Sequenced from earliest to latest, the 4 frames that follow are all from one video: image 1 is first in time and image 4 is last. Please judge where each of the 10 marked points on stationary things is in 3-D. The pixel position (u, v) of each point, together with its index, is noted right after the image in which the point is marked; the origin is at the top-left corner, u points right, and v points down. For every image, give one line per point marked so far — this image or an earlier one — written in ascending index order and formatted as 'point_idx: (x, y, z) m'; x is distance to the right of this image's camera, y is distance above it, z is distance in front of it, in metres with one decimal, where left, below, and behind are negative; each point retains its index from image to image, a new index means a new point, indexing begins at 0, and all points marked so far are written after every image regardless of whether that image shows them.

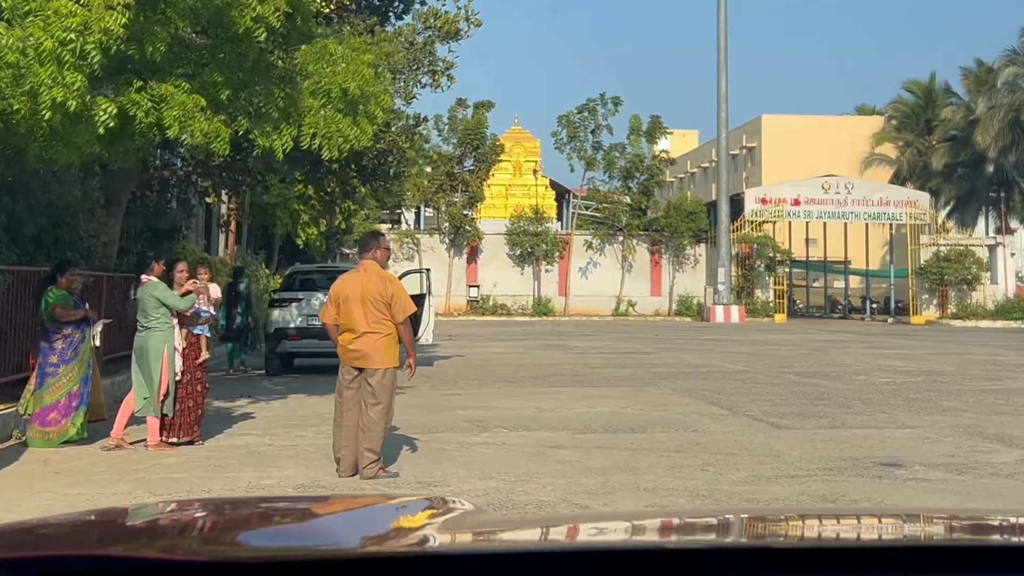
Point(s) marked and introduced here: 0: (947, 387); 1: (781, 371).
0: (+4.1, -0.9, +13.8) m
1: (+3.0, -0.9, +16.4) m
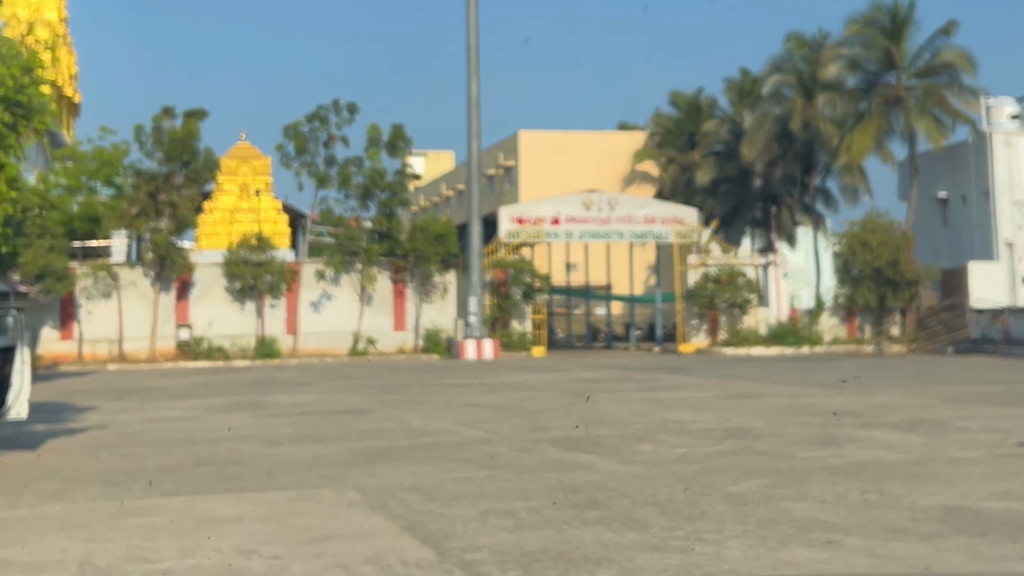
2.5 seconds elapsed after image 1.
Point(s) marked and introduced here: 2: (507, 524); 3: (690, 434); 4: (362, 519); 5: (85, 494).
0: (+1.7, -1.1, +9.3) m
1: (+0.2, -1.2, +11.6) m
2: (0.0, -1.1, +6.9) m
3: (+1.4, -1.1, +11.4) m
4: (-0.7, -1.1, +7.2) m
5: (-2.6, -1.2, +8.8) m
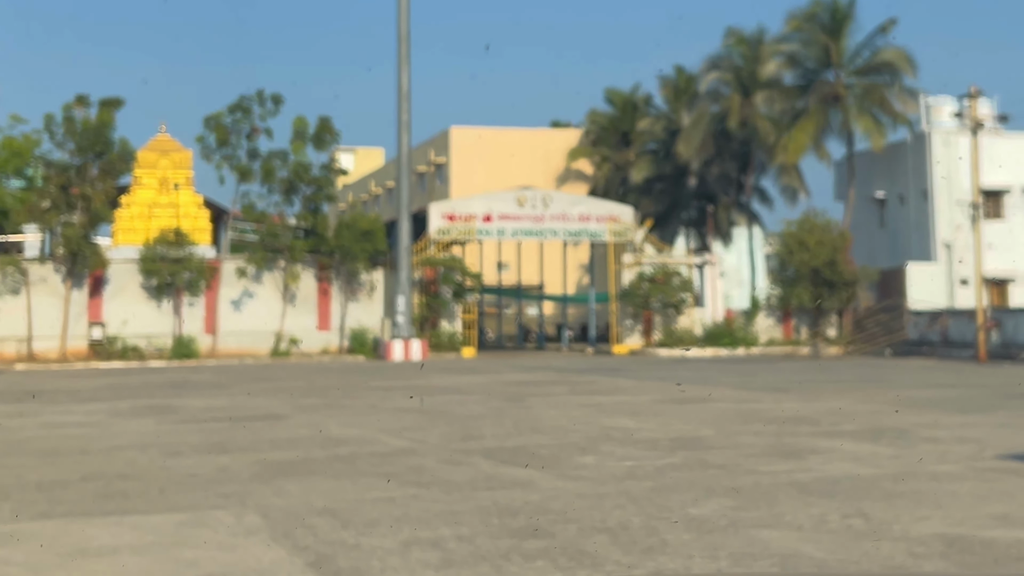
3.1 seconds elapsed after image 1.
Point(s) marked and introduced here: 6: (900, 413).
0: (+1.3, -1.1, +8.2) m
1: (-0.4, -1.2, +10.5) m
2: (-0.3, -1.1, +5.8) m
3: (+0.9, -1.1, +10.4) m
4: (-1.0, -1.1, +6.1) m
5: (-3.0, -1.2, +7.6) m
6: (+3.5, -1.1, +13.3) m
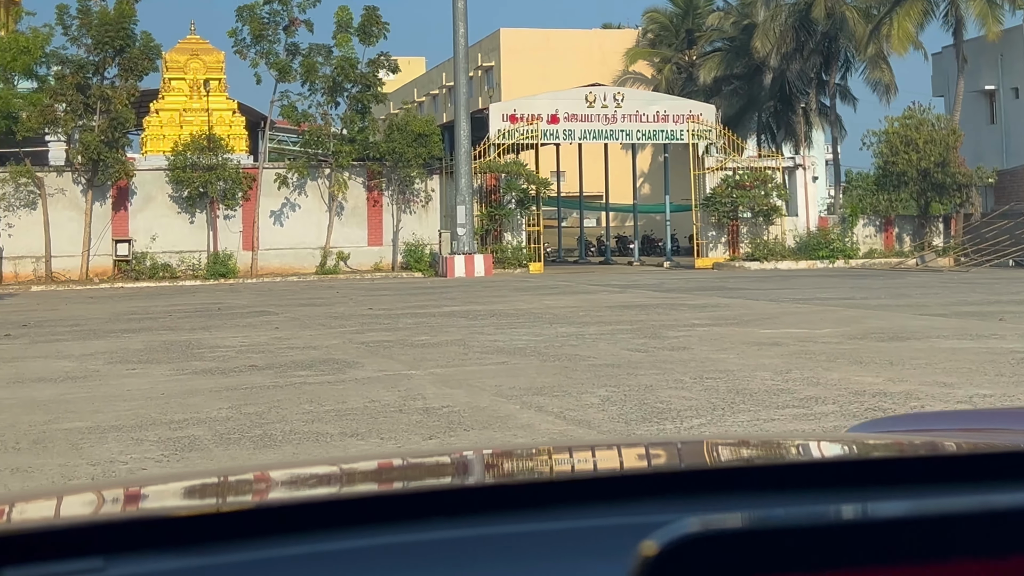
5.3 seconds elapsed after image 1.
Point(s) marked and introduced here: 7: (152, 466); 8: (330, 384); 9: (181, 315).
0: (+2.2, -0.7, +4.1) m
1: (+0.7, -0.6, +6.5) m
2: (+0.6, -0.8, +1.7) m
3: (+1.9, -0.6, +6.3) m
4: (-0.1, -0.9, +2.0) m
5: (-2.0, -0.9, +3.6) m
6: (+4.6, -0.4, +9.1) m
7: (-1.5, -0.7, +6.2) m
8: (-1.1, -0.6, +9.6) m
9: (-4.1, -0.3, +18.2) m
